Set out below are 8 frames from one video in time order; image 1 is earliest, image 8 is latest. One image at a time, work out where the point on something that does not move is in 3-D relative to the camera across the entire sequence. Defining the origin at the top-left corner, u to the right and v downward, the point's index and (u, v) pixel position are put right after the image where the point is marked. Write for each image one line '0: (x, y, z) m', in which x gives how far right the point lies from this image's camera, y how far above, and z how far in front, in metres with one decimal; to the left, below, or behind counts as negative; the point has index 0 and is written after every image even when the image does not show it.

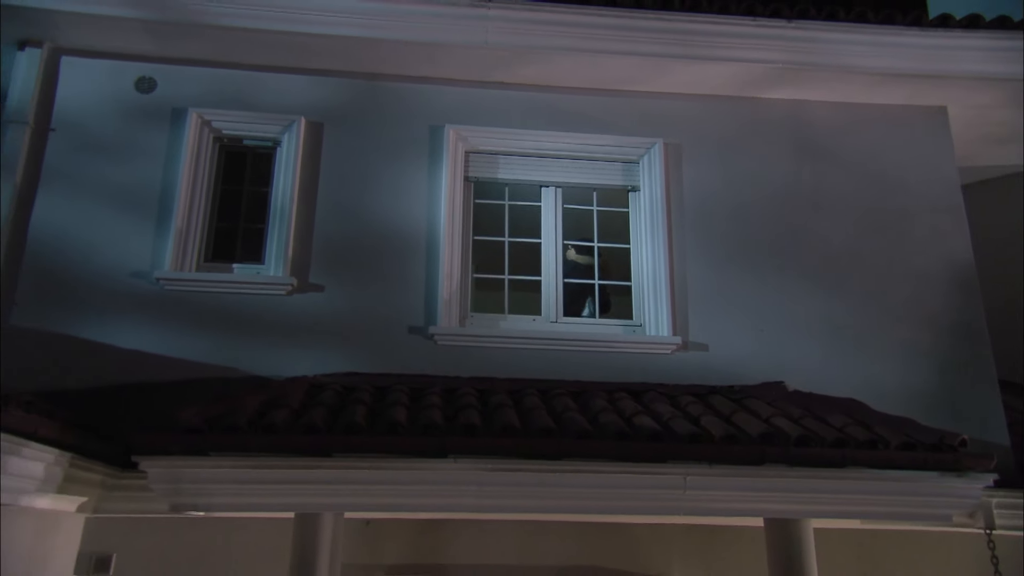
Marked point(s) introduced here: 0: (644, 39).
0: (+1.1, +2.1, +5.9) m
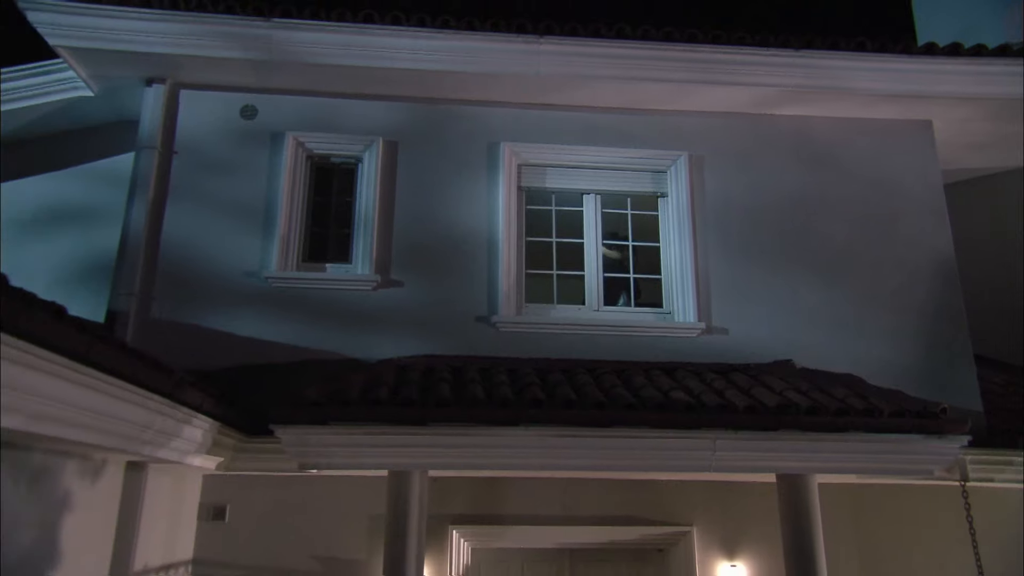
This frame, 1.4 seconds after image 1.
0: (+1.5, +2.2, +6.8) m
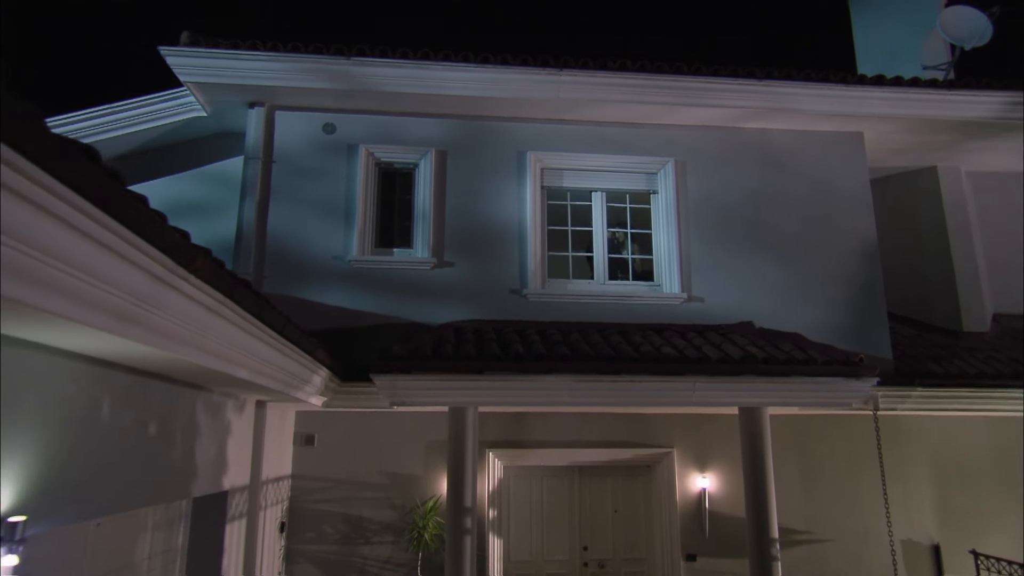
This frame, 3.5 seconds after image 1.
0: (+1.9, +2.4, +8.7) m
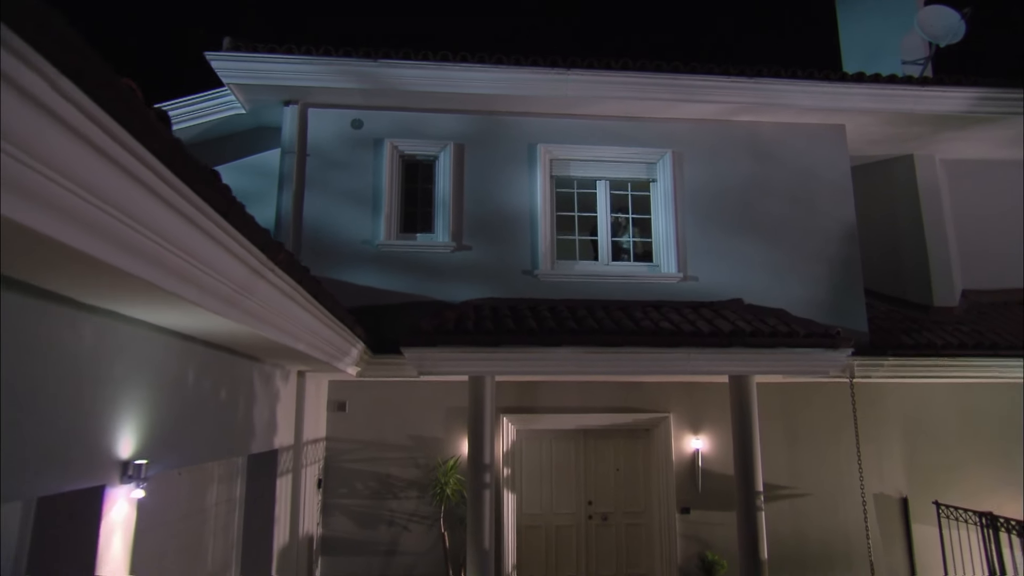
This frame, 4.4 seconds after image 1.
0: (+2.0, +2.7, +9.5) m
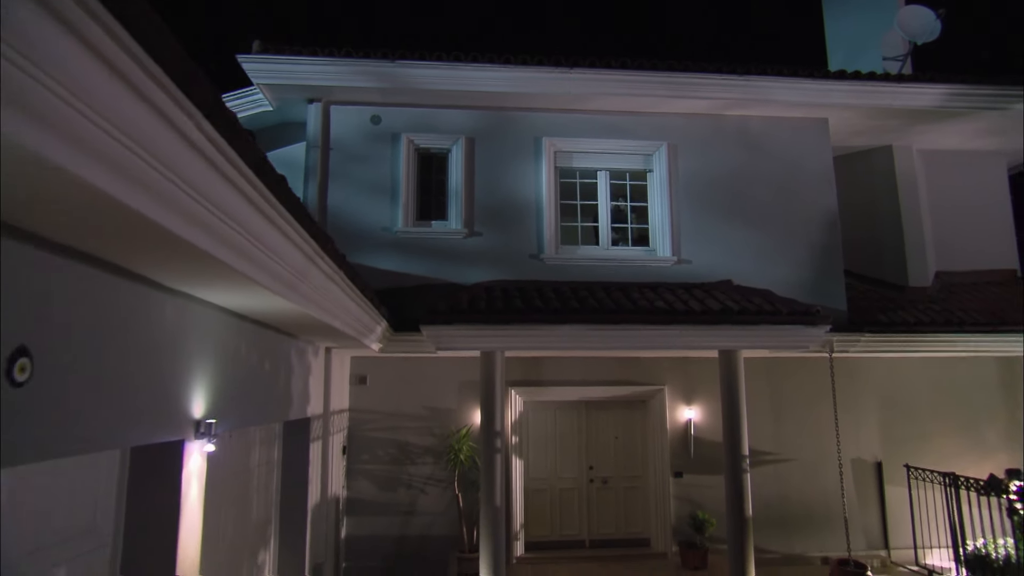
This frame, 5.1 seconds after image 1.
0: (+2.1, +3.0, +10.3) m
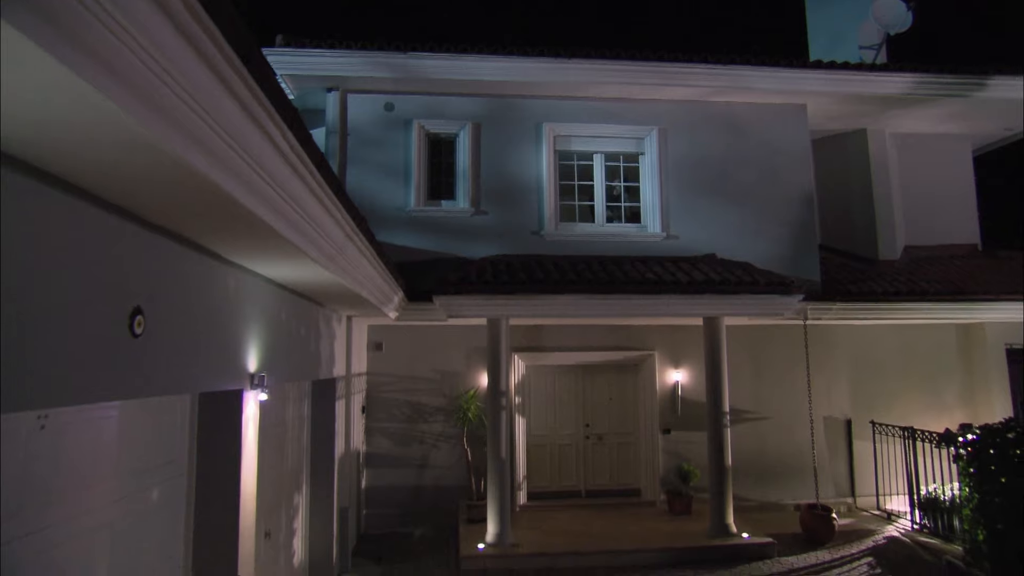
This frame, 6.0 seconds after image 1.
0: (+2.2, +3.4, +11.2) m
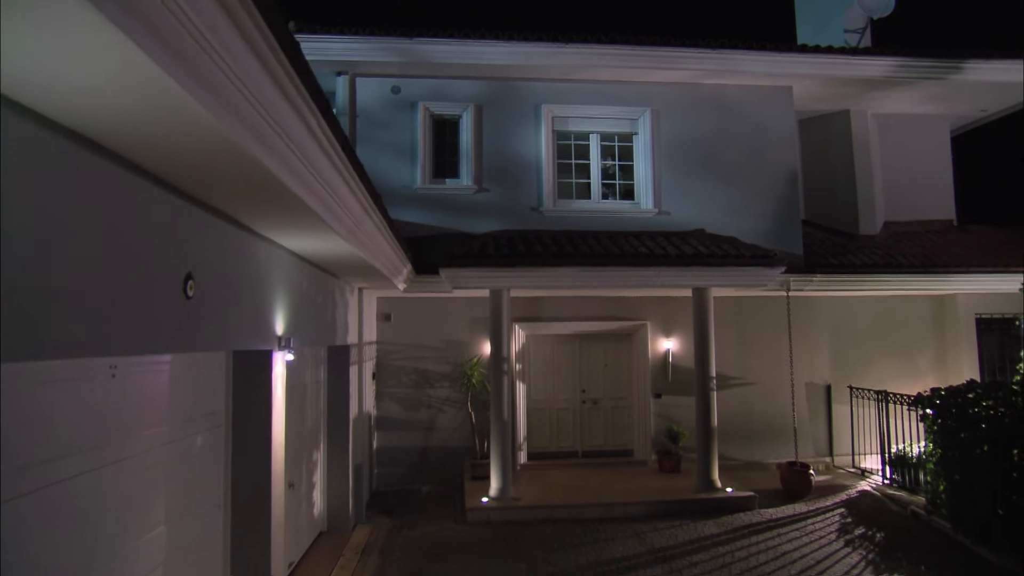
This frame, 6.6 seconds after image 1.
0: (+2.2, +3.8, +11.8) m
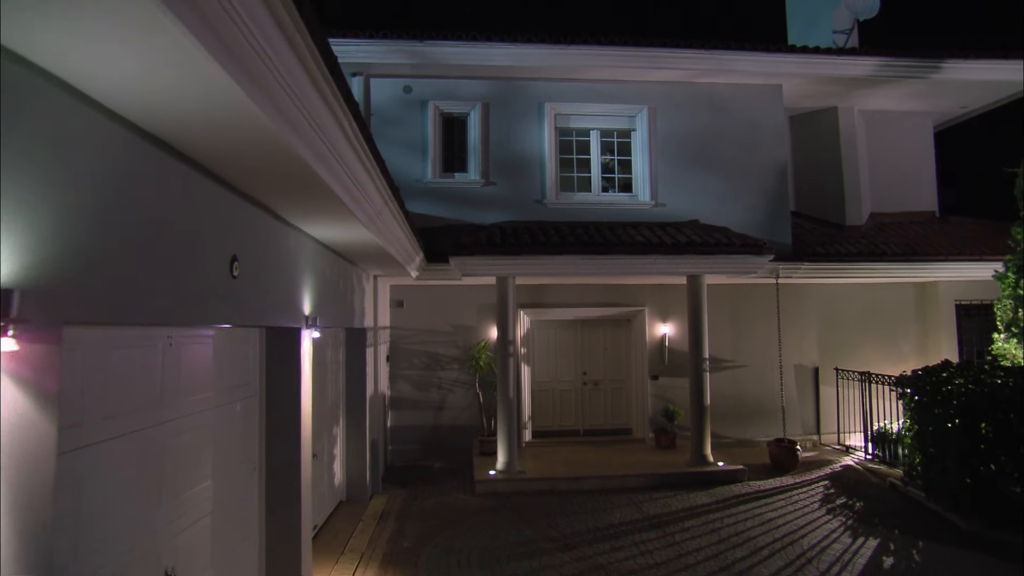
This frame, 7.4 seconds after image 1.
0: (+2.3, +4.1, +12.5) m
